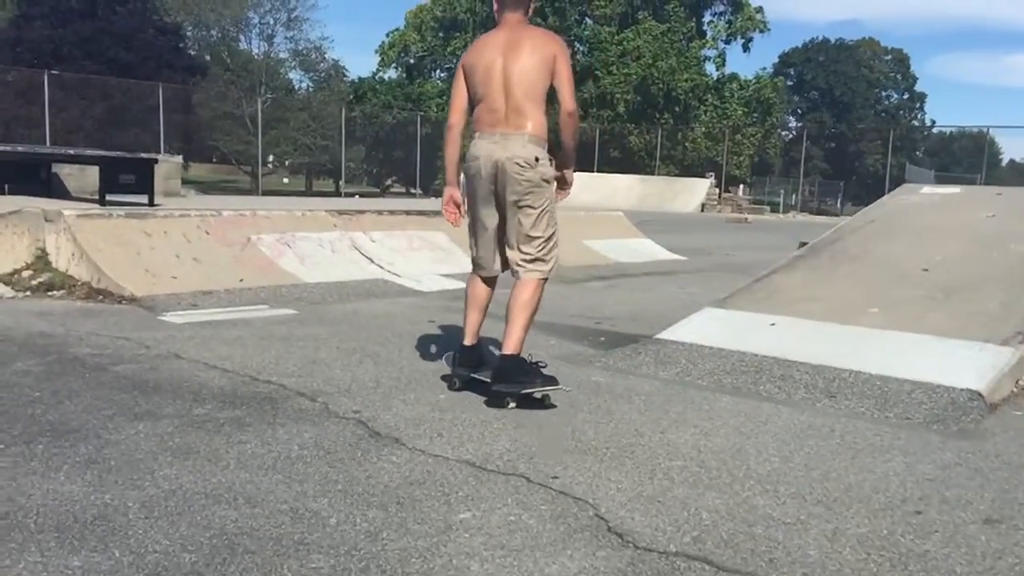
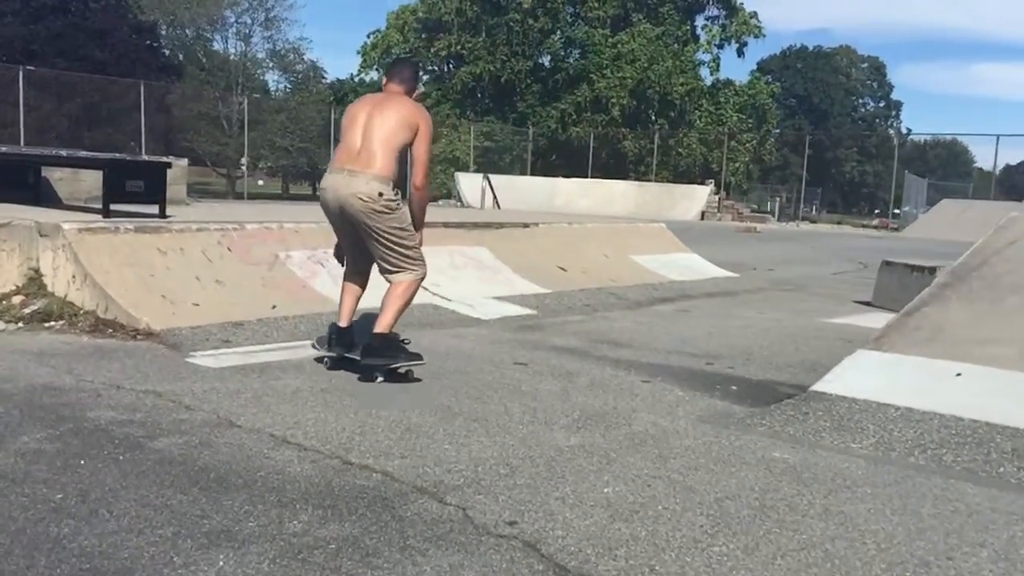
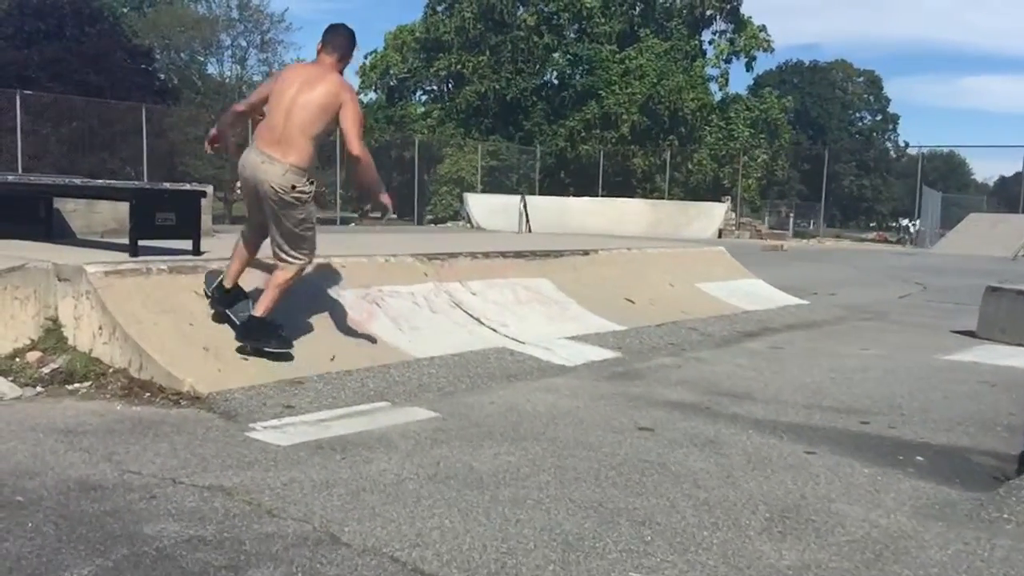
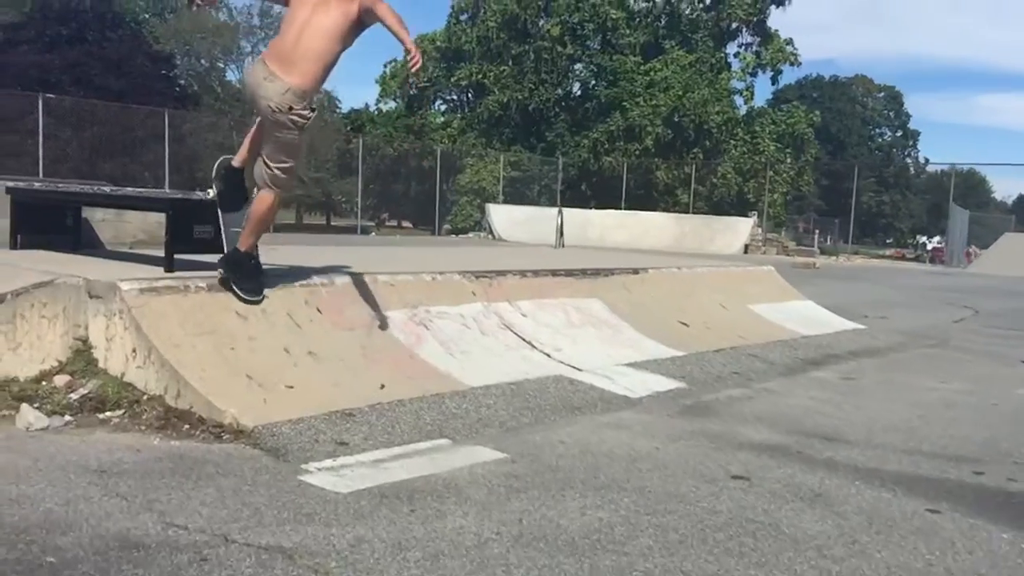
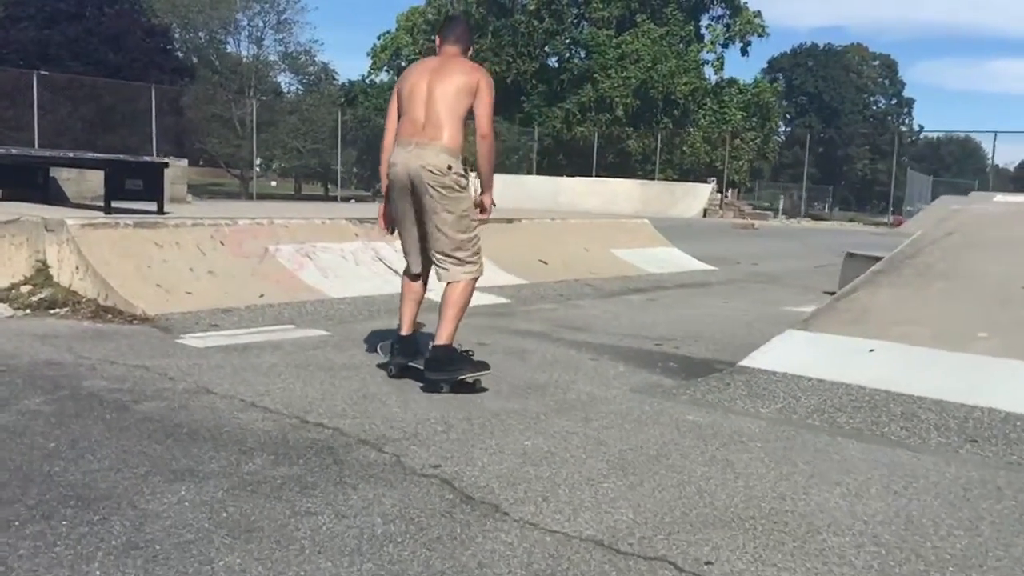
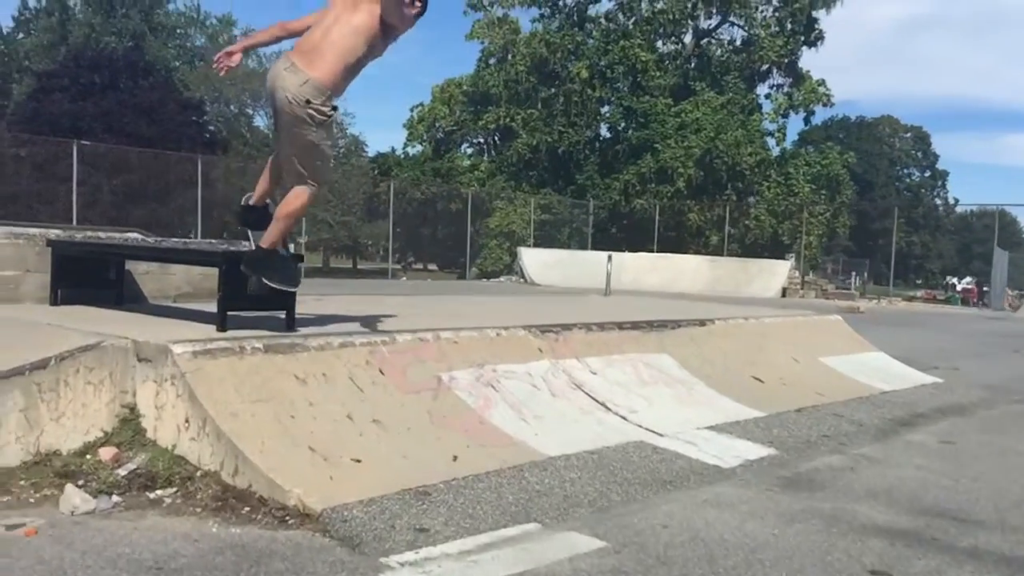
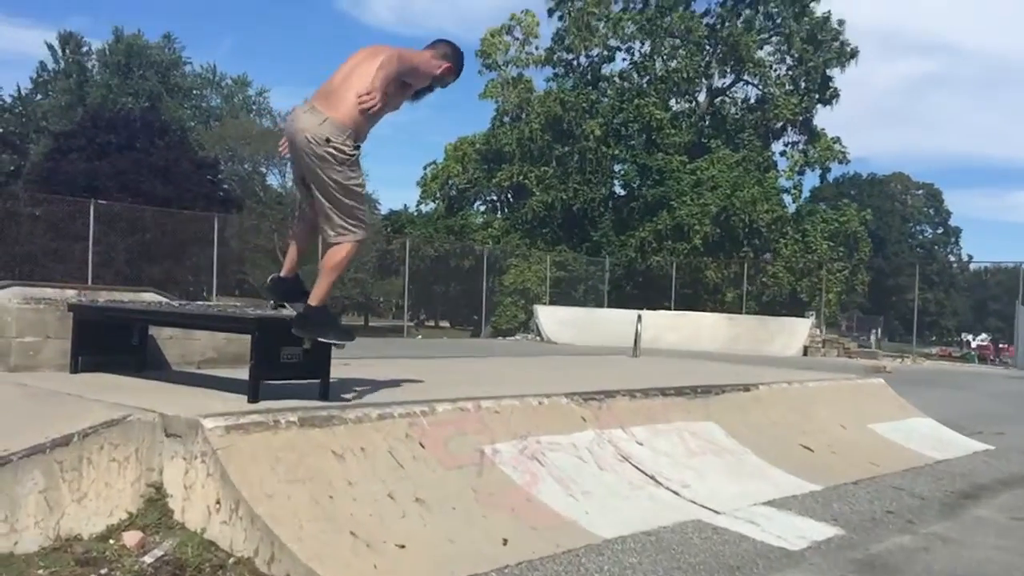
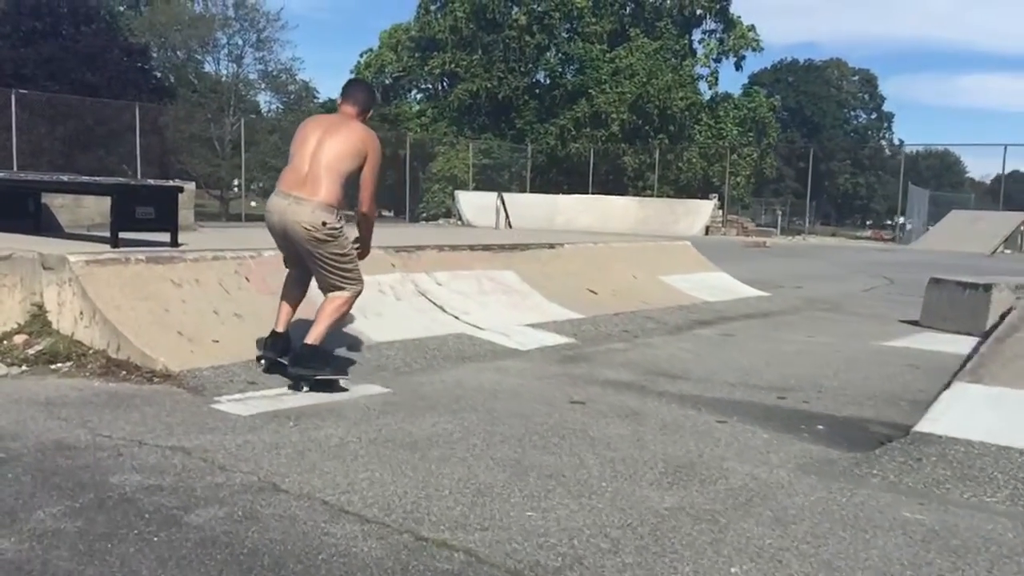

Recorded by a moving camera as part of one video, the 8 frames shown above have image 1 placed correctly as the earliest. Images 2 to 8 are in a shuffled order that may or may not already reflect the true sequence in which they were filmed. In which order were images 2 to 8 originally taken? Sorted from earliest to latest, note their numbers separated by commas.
5, 2, 8, 3, 4, 6, 7
